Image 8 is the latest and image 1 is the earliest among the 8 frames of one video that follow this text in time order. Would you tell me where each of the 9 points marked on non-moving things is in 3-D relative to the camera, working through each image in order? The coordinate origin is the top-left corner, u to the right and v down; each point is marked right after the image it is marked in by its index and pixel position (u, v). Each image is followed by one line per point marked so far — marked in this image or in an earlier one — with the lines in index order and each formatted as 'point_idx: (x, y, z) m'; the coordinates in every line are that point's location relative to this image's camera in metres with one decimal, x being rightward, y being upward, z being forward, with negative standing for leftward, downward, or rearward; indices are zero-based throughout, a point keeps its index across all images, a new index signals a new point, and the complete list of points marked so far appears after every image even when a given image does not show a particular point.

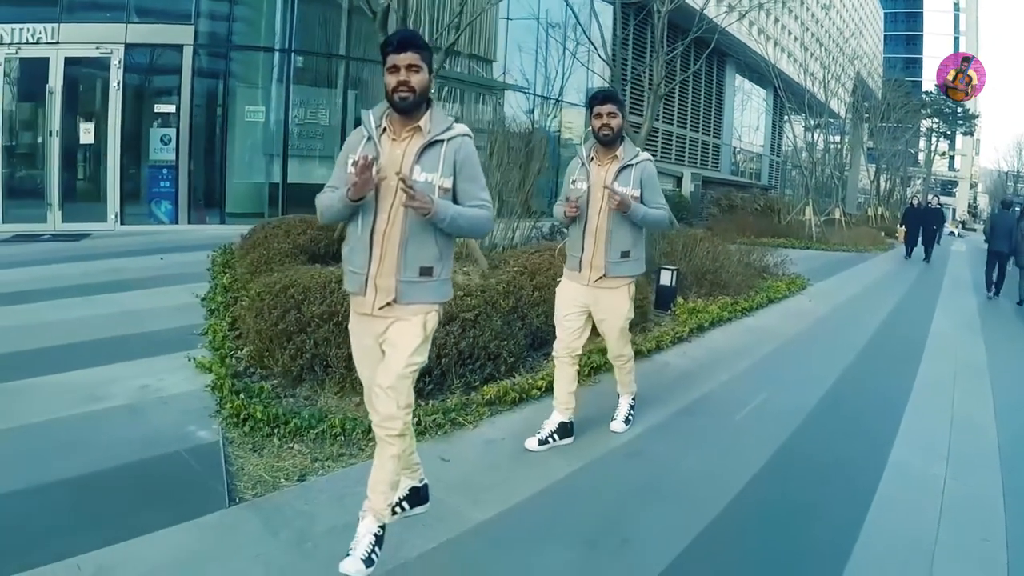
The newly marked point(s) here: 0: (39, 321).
0: (-4.1, -0.3, +7.0) m
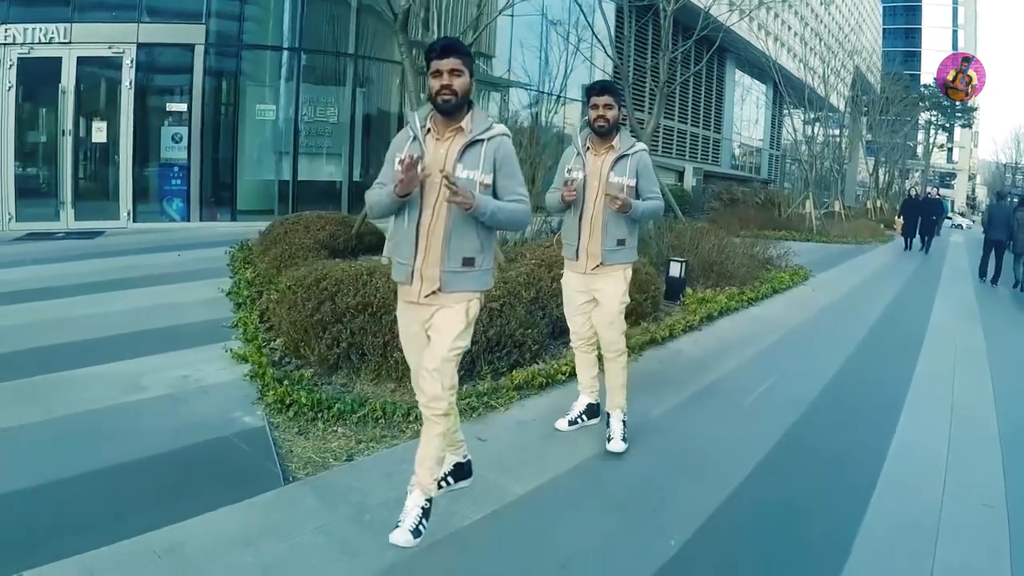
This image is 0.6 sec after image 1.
0: (-3.9, -0.2, +7.2) m
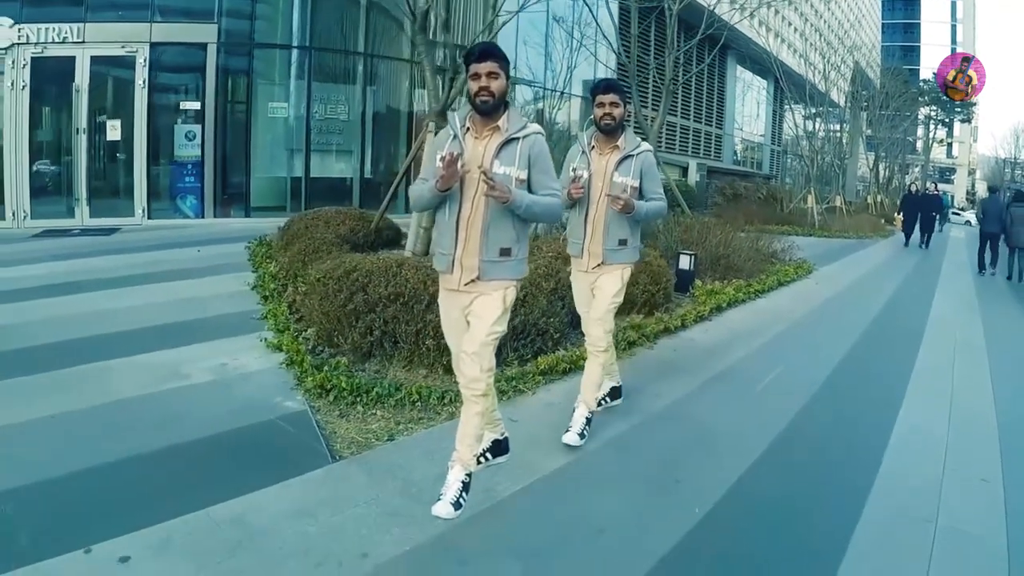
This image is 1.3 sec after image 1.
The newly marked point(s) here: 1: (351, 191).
0: (-3.8, -0.2, +7.5) m
1: (-3.3, +2.0, +16.9) m
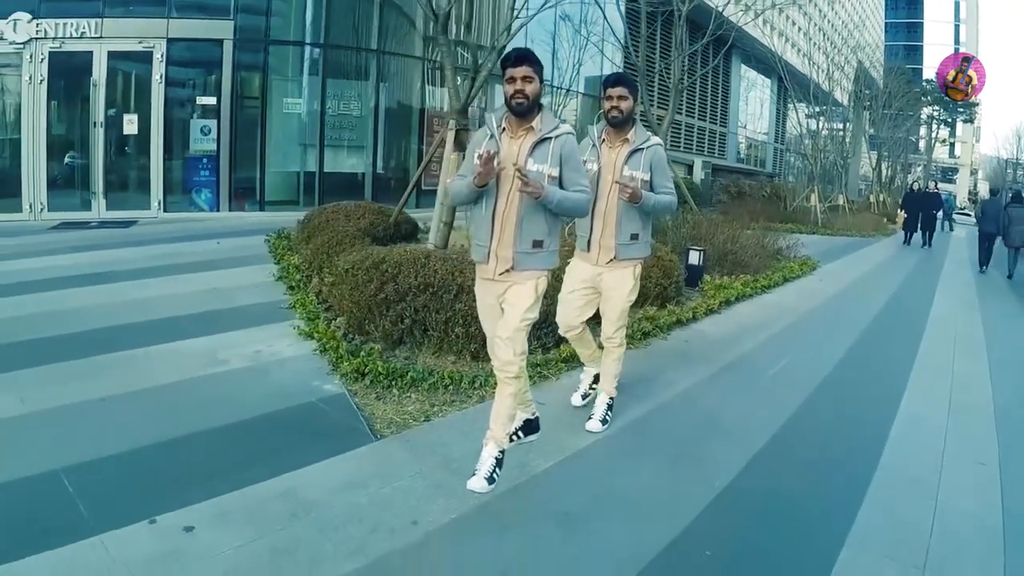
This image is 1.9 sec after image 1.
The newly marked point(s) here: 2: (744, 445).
0: (-3.6, -0.1, +7.7) m
1: (-3.1, +2.1, +17.1) m
2: (+1.3, -0.9, +4.6) m
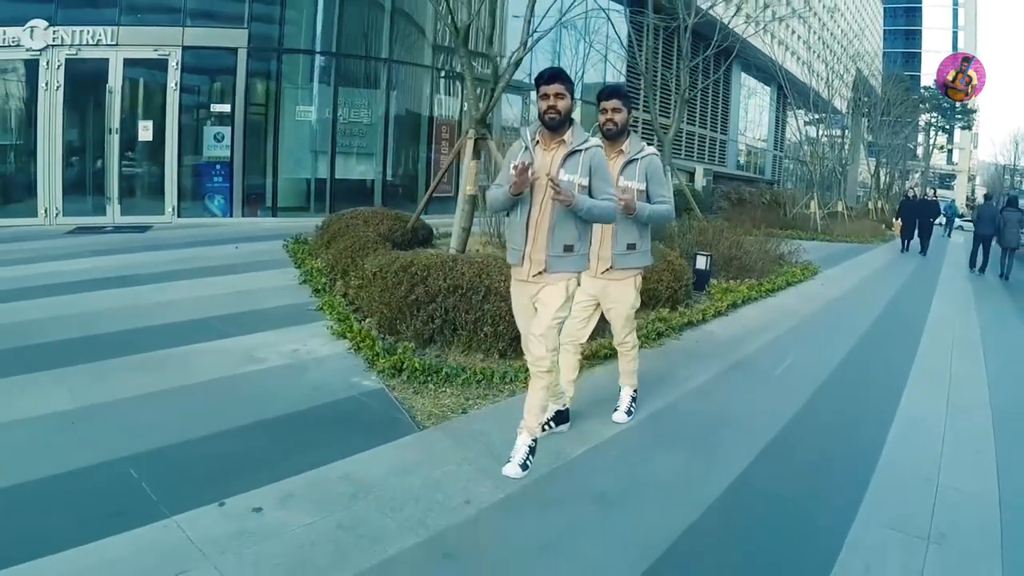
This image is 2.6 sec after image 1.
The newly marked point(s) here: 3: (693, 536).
0: (-3.5, -0.1, +8.0) m
1: (-3.0, +2.1, +17.4) m
2: (+1.5, -0.9, +4.9) m
3: (+0.8, -1.0, +3.5) m
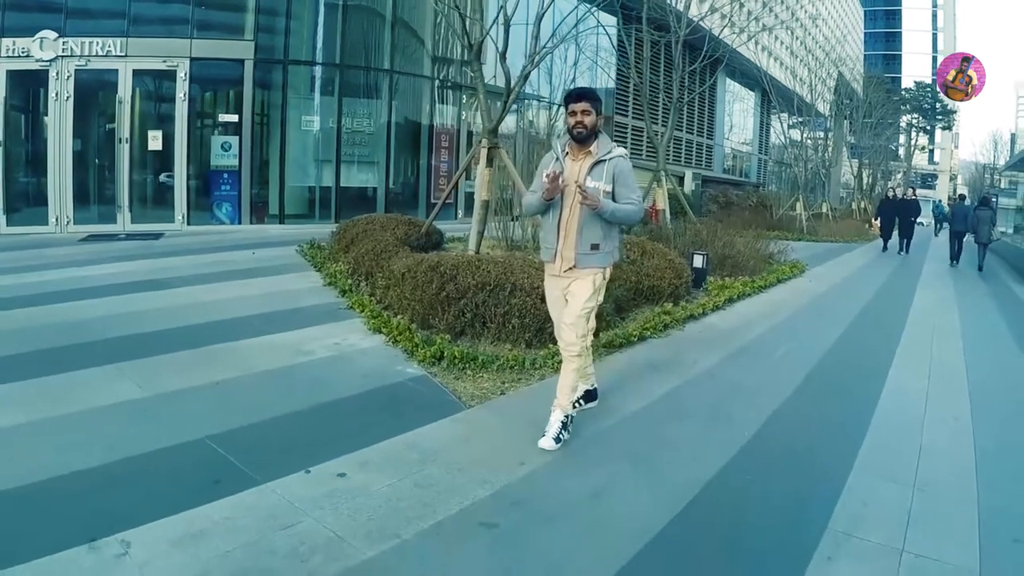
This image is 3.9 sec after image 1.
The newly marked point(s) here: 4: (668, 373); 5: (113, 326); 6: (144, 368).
0: (-3.3, -0.1, +8.6) m
1: (-3.0, +2.0, +18.0) m
2: (+1.7, -0.8, +5.5) m
3: (+1.0, -1.0, +4.0) m
4: (+1.2, -0.7, +6.1) m
5: (-3.6, -0.3, +7.3) m
6: (-2.7, -0.6, +6.0) m
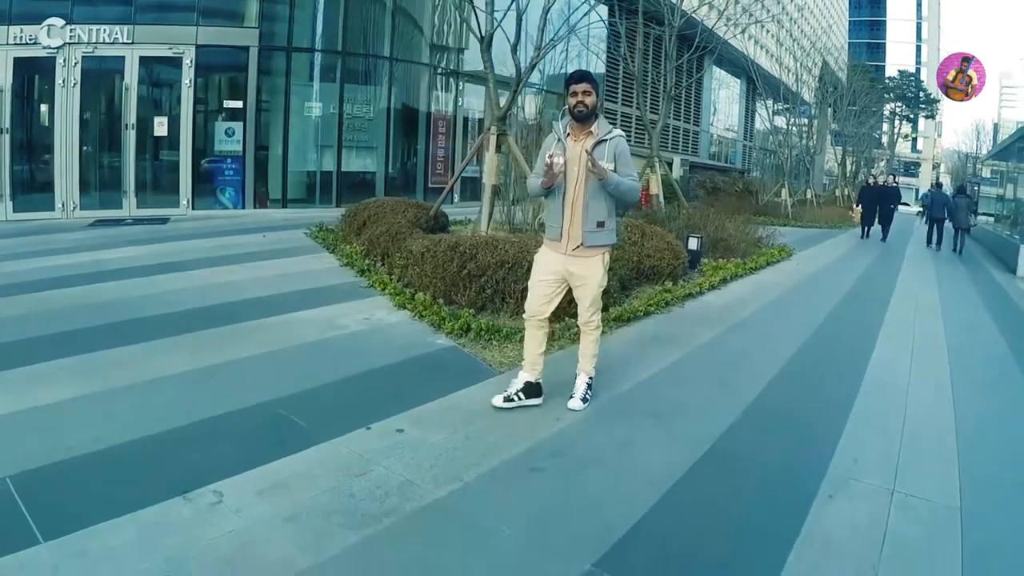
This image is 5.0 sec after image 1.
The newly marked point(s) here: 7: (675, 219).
0: (-3.2, +0.1, +9.0) m
1: (-3.1, +2.4, +18.4) m
2: (+1.8, -0.6, +6.0) m
3: (+1.2, -0.9, +4.6) m
4: (+1.3, -0.5, +6.6) m
5: (-3.5, -0.1, +7.7) m
6: (-2.6, -0.4, +6.4) m
7: (+2.5, +1.1, +12.5) m
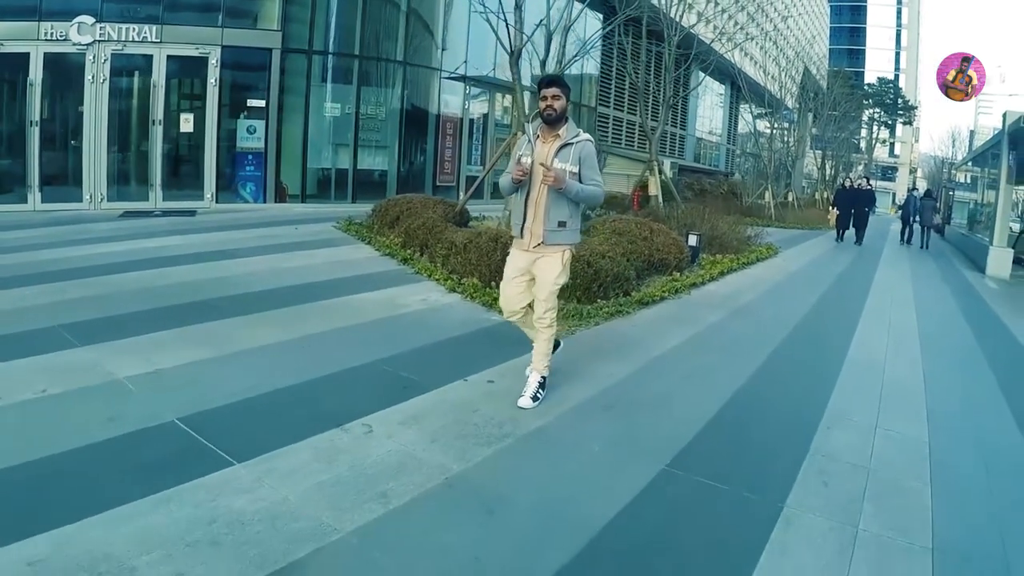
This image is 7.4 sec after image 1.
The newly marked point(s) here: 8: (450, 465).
0: (-2.9, +0.3, +10.0) m
1: (-3.0, +2.6, +19.4) m
2: (+2.2, -0.5, +7.1) m
3: (+1.6, -0.7, +5.7) m
4: (+1.7, -0.4, +7.8) m
5: (-3.1, 0.0, +8.7) m
6: (-2.2, -0.3, +7.4) m
7: (+2.7, +1.2, +13.6) m
8: (-0.3, -0.9, +4.2) m
